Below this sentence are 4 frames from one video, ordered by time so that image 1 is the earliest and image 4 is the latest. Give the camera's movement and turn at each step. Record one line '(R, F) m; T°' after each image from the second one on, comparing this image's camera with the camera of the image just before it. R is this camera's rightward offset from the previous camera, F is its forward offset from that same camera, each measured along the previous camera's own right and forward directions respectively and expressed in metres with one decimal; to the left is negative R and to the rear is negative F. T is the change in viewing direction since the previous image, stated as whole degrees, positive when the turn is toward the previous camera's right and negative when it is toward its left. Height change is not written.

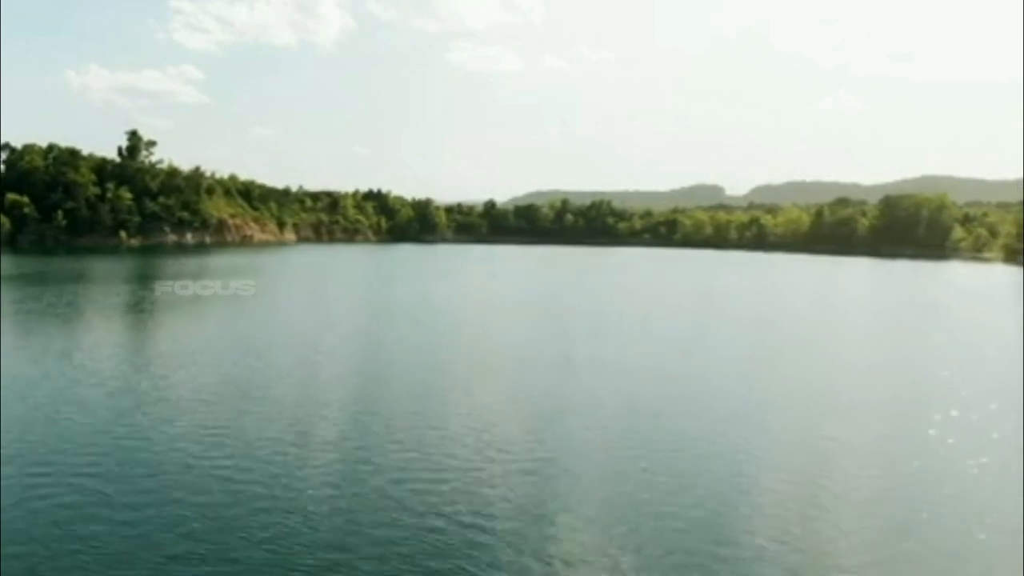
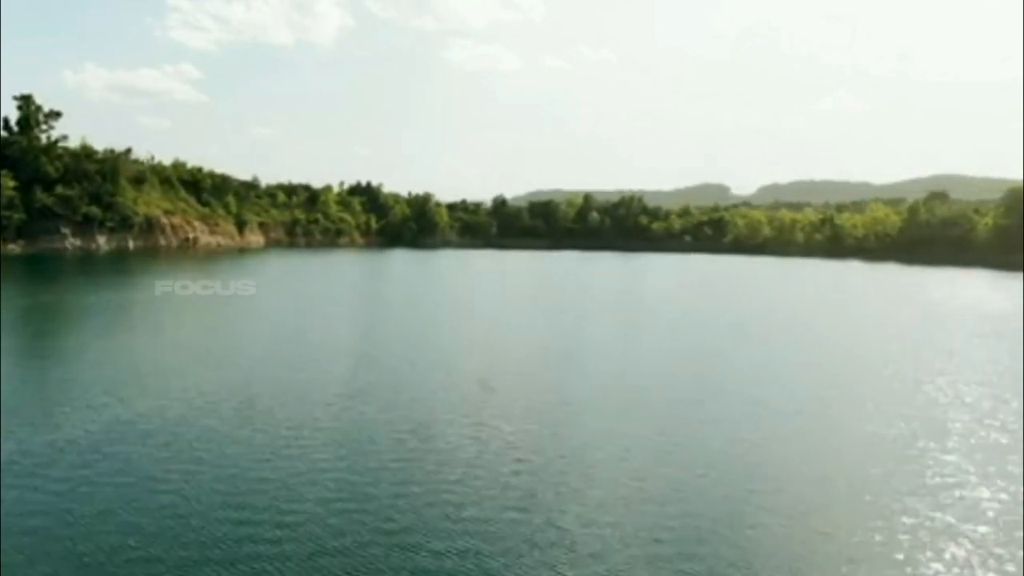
(-0.3, +3.1) m; 0°
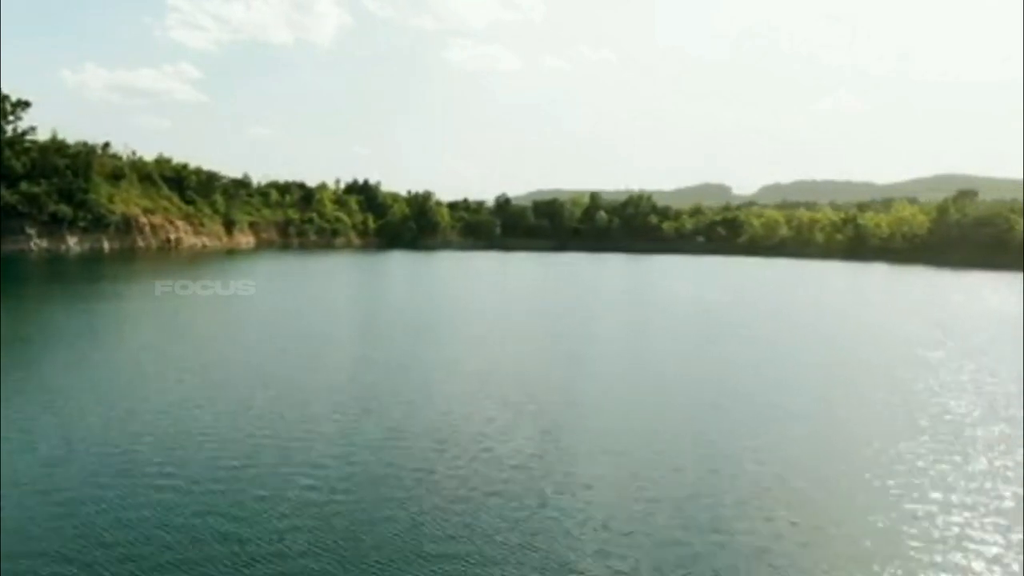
(-0.1, +0.7) m; 0°
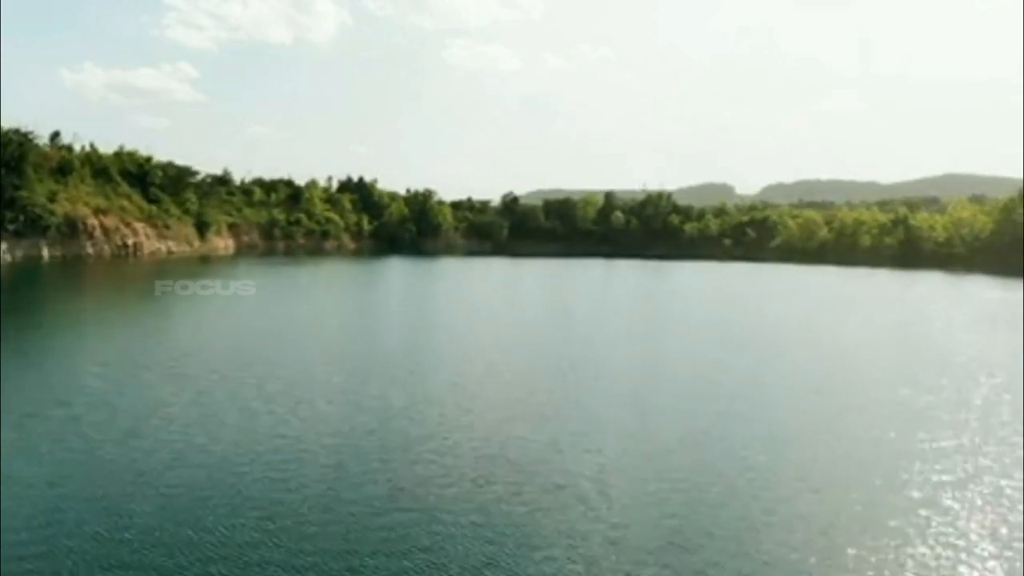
(-0.2, +1.4) m; 0°
